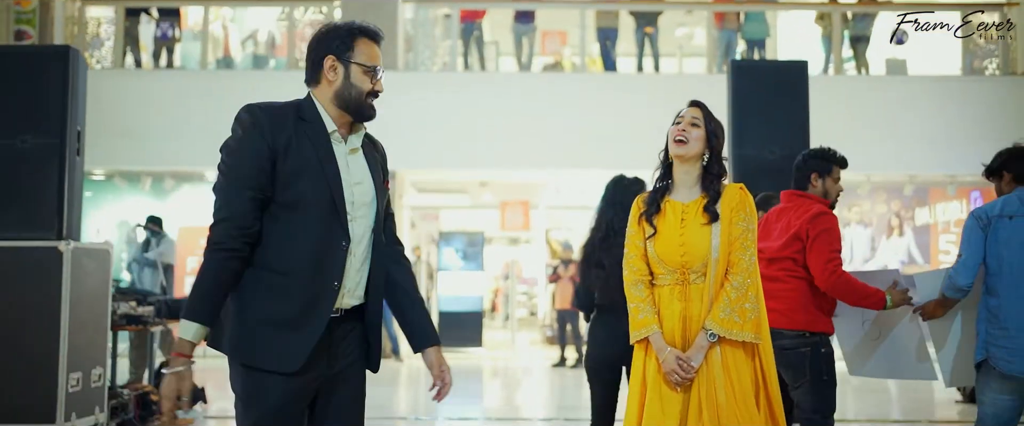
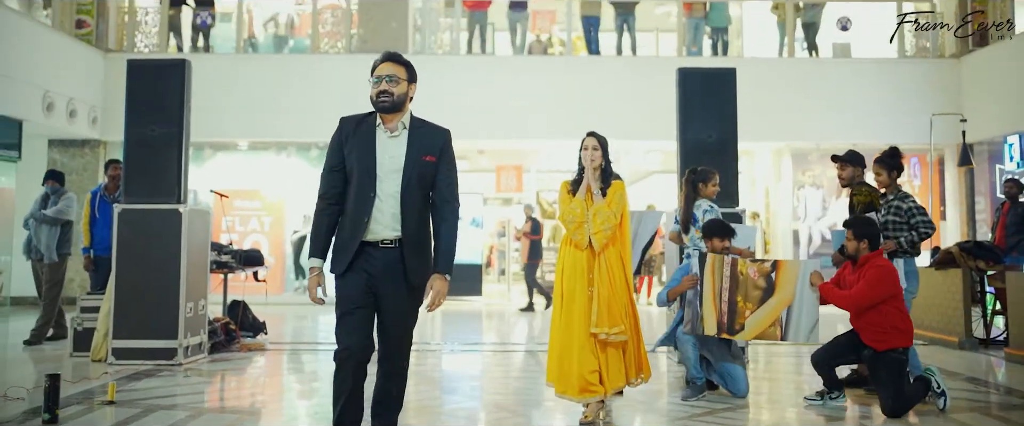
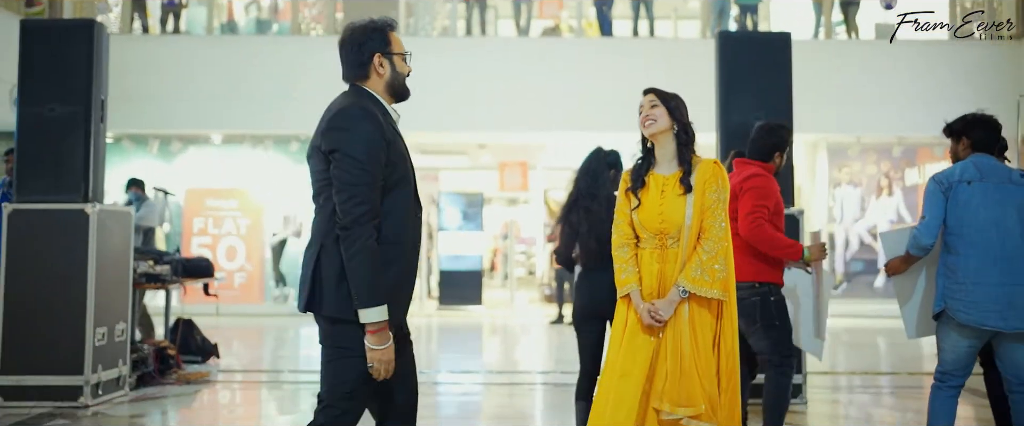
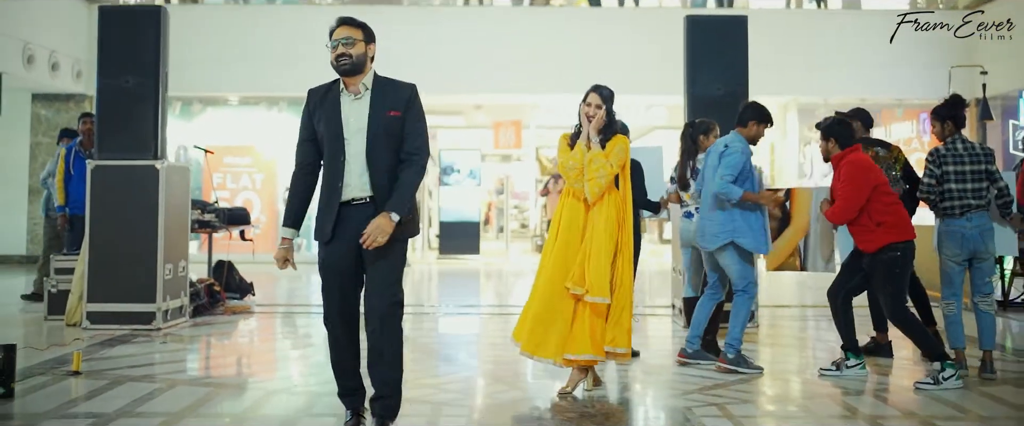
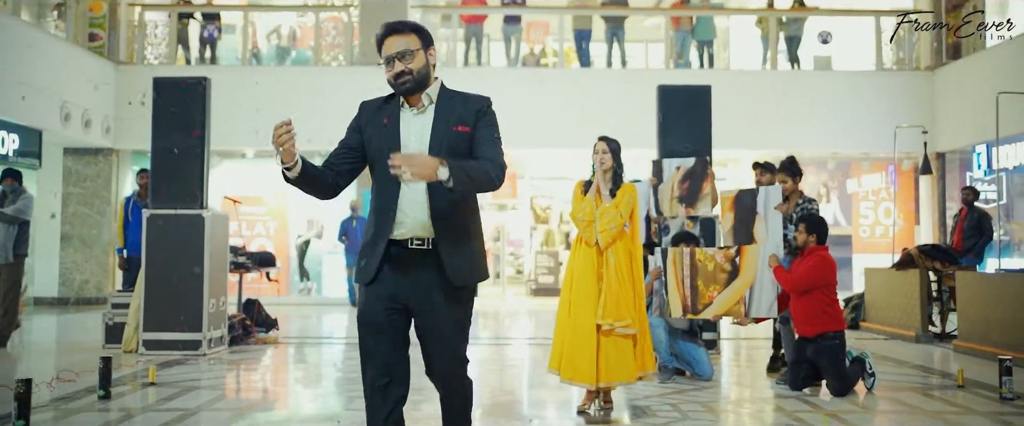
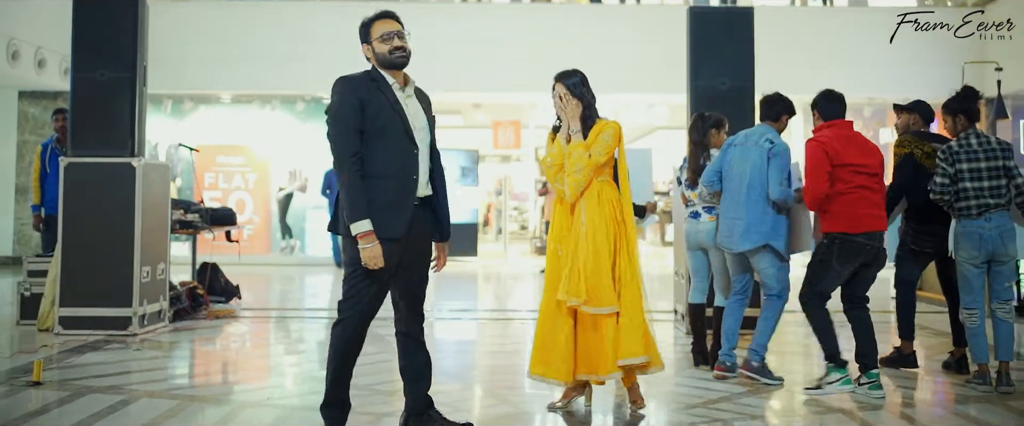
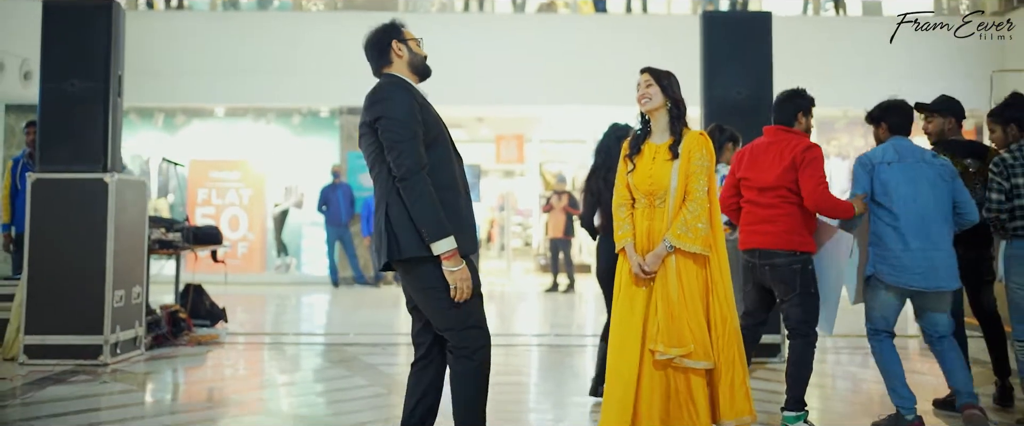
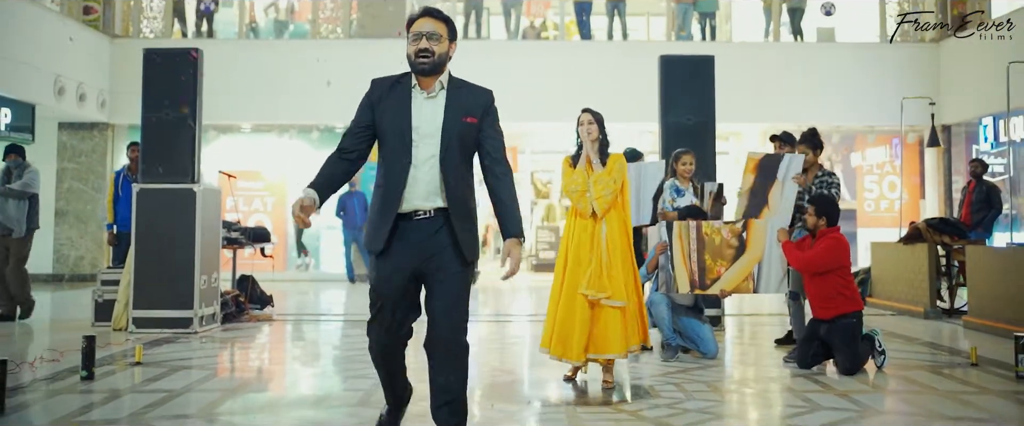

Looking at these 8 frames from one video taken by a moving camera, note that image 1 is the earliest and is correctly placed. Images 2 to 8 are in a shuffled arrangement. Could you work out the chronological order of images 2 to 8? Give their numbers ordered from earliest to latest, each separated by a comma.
3, 7, 6, 4, 2, 8, 5
